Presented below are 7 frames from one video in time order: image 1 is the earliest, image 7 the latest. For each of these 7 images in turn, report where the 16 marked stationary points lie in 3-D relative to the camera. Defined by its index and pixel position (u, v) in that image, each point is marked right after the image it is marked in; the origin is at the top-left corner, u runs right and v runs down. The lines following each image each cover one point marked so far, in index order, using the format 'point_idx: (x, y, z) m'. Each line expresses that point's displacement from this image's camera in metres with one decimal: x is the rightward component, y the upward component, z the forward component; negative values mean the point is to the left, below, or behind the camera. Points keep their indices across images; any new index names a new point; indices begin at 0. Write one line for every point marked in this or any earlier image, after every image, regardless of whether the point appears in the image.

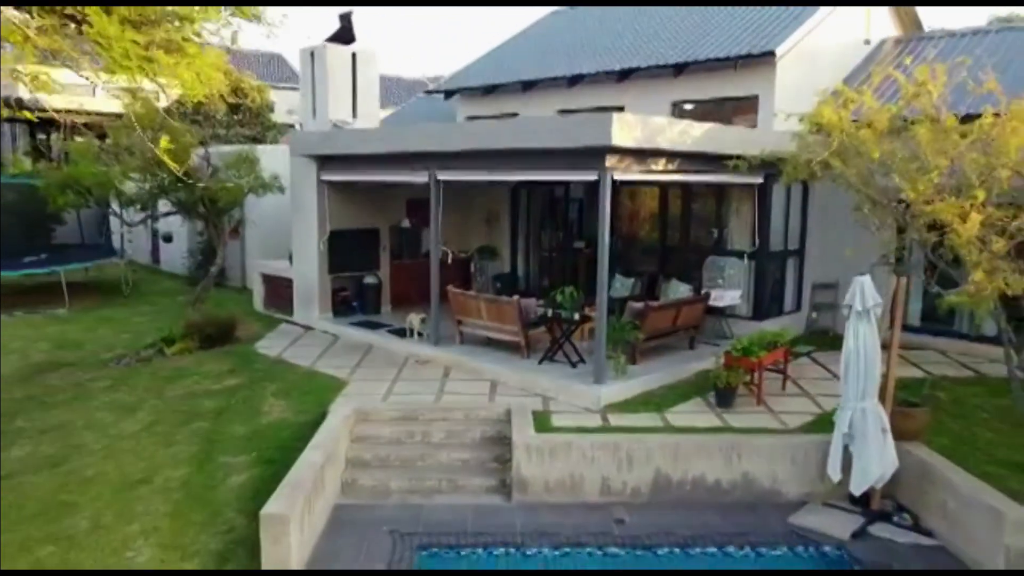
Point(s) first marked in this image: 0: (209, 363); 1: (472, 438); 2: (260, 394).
0: (-5.0, -1.2, +13.2) m
1: (-0.5, -1.8, +9.8) m
2: (-3.7, -1.5, +11.6) m
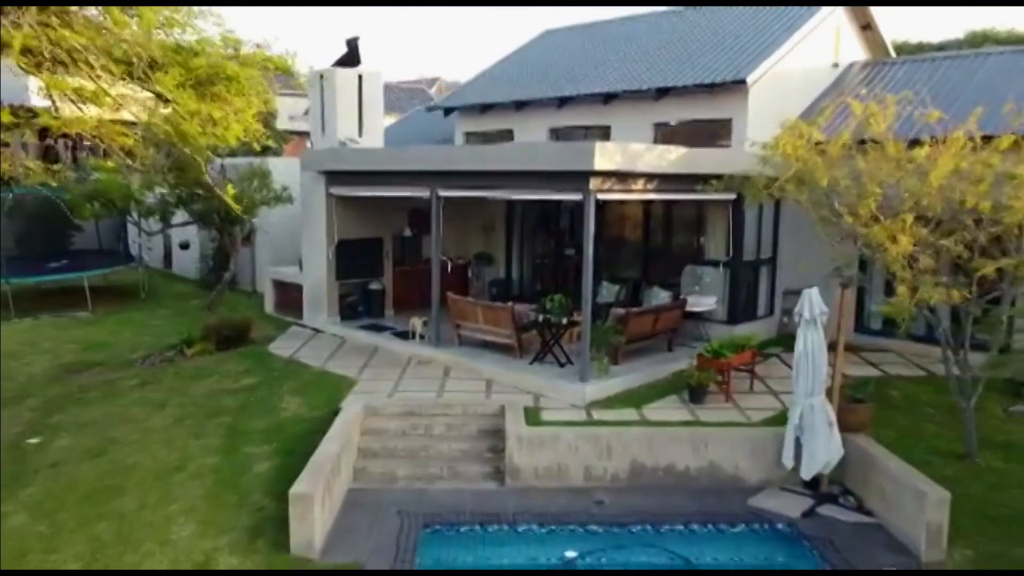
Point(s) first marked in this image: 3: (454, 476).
0: (-5.1, -1.3, +14.3) m
1: (-0.6, -1.9, +11.0) m
2: (-3.7, -1.6, +12.7) m
3: (-0.8, -2.4, +10.3) m
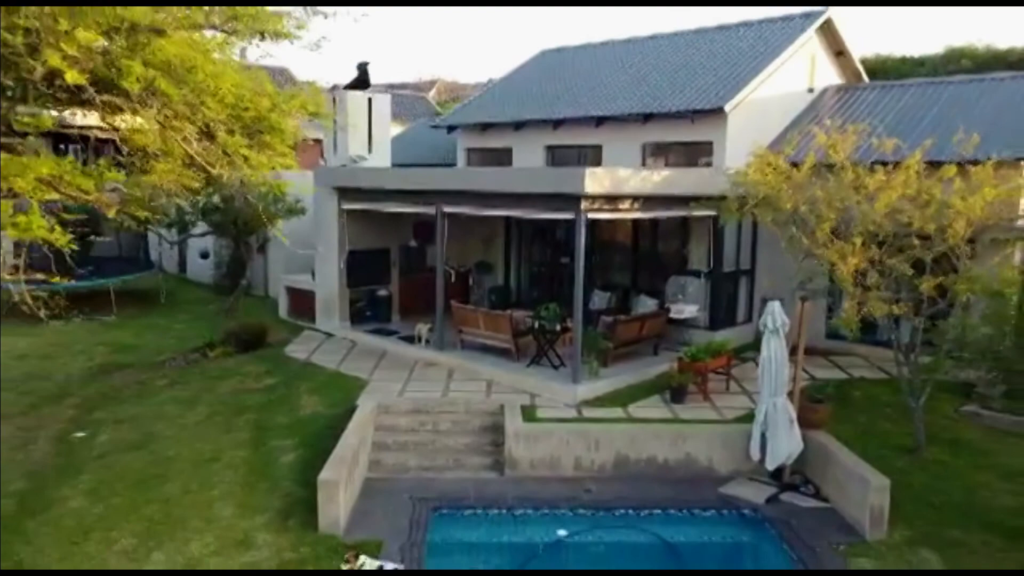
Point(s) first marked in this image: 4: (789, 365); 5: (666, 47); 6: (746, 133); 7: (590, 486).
0: (-5.1, -1.5, +15.5) m
1: (-0.6, -2.1, +12.2) m
2: (-3.8, -1.8, +14.0) m
3: (-0.8, -2.6, +11.5) m
4: (+3.7, -1.0, +10.6) m
5: (+3.7, +5.7, +18.9) m
6: (+4.6, +3.0, +15.6) m
7: (+1.1, -2.7, +11.1) m
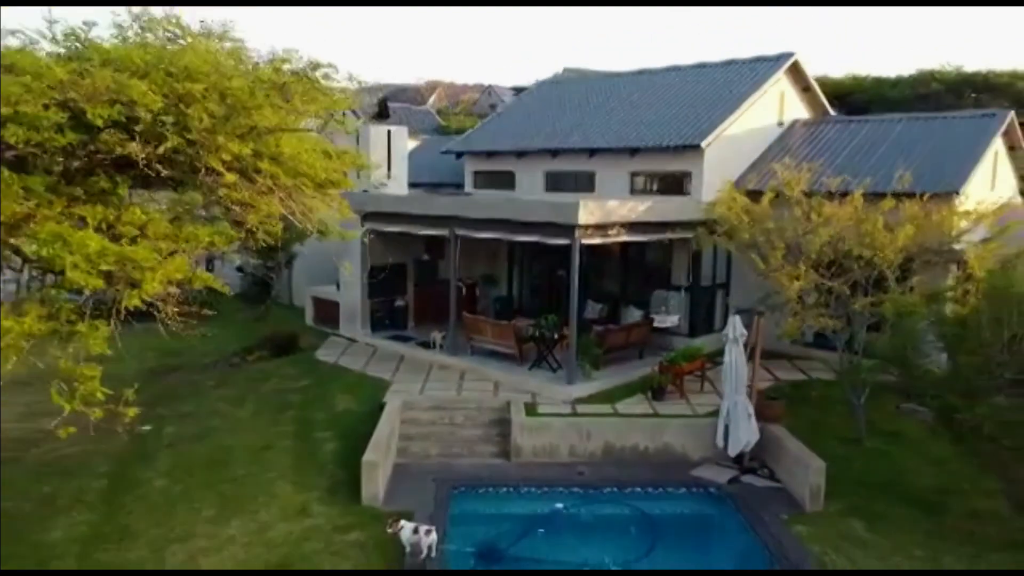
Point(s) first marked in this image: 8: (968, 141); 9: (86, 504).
0: (-5.1, -1.7, +17.7) m
1: (-0.5, -2.4, +14.4) m
2: (-3.7, -2.1, +16.1) m
3: (-0.7, -2.8, +13.7) m
4: (+3.8, -1.3, +12.8) m
5: (+3.7, +5.4, +21.1) m
6: (+4.6, +2.7, +17.7) m
7: (+1.2, -3.0, +13.2) m
8: (+9.4, +3.0, +16.4) m
9: (-6.2, -3.1, +11.6) m
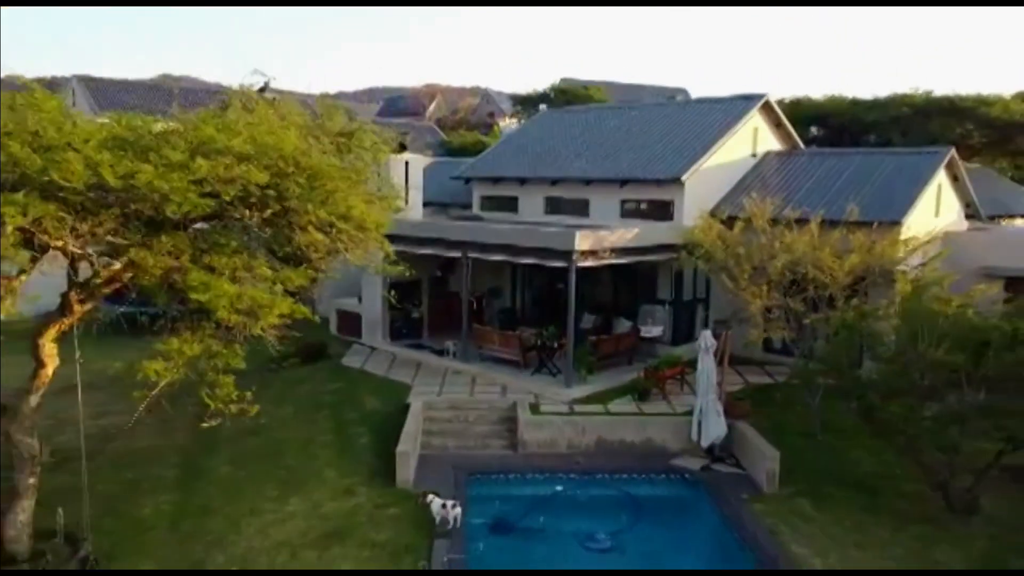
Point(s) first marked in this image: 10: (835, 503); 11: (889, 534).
0: (-4.9, -2.1, +20.1) m
1: (-0.4, -2.7, +16.8) m
2: (-3.6, -2.4, +18.5) m
3: (-0.6, -3.2, +16.1) m
4: (+3.9, -1.6, +15.2) m
5: (+3.8, +5.0, +23.6) m
6: (+4.8, +2.4, +20.2) m
7: (+1.3, -3.4, +15.6) m
8: (+9.5, +2.7, +18.8) m
9: (-6.0, -3.4, +14.0) m
10: (+5.5, -3.7, +13.7) m
11: (+6.0, -3.9, +12.7) m
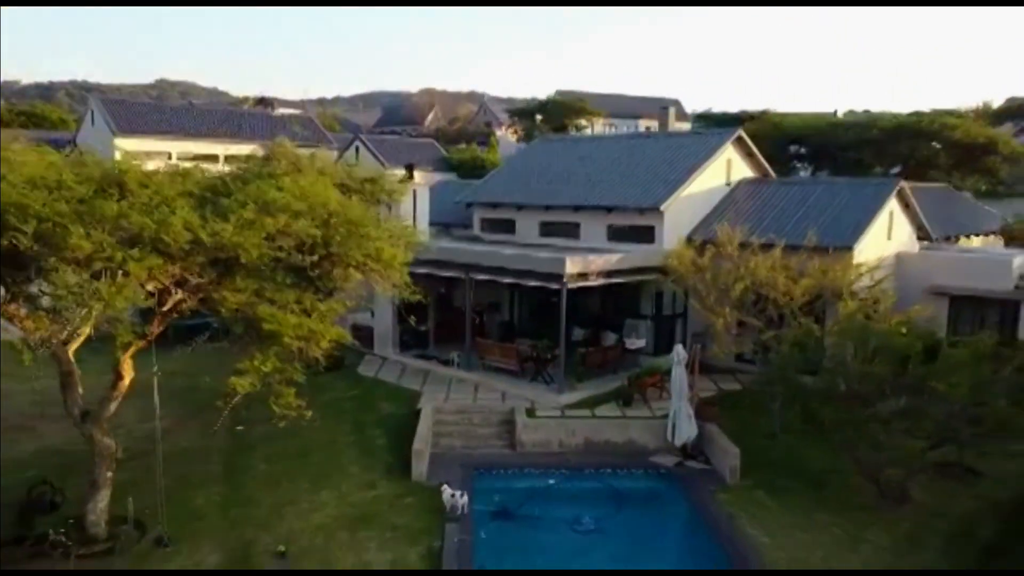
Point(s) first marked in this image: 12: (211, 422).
0: (-5.0, -2.6, +22.4) m
1: (-0.4, -3.2, +19.1) m
2: (-3.6, -2.9, +20.8) m
3: (-0.6, -3.6, +18.4) m
4: (+3.9, -2.1, +17.6) m
5: (+3.8, +4.6, +25.9) m
6: (+4.7, +1.9, +22.6) m
7: (+1.3, -3.8, +18.0) m
8: (+9.5, +2.2, +21.2) m
9: (-6.1, -3.9, +16.3) m
10: (+5.5, -4.1, +16.0) m
11: (+6.0, -4.3, +15.0) m
12: (-7.1, -3.2, +18.8) m
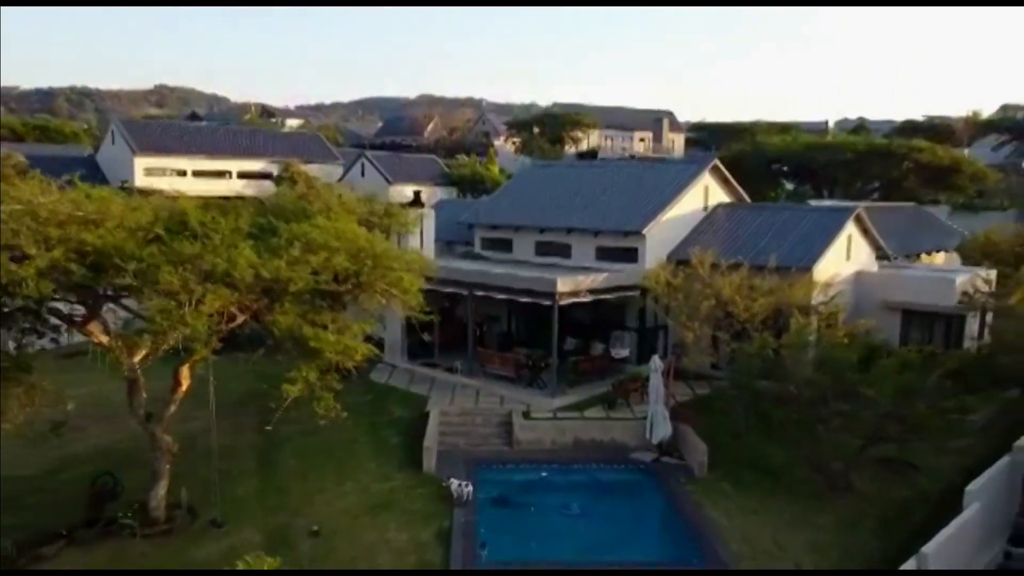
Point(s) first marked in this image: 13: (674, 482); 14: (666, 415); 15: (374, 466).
0: (-5.1, -3.1, +24.9) m
1: (-0.5, -3.6, +21.6) m
2: (-3.7, -3.3, +23.3) m
3: (-0.7, -4.1, +20.9) m
4: (+3.8, -2.5, +20.1) m
5: (+3.7, +4.1, +28.5) m
6: (+4.6, +1.4, +25.1) m
7: (+1.2, -4.2, +20.5) m
8: (+9.4, +1.7, +23.8) m
9: (-6.1, -4.3, +18.8) m
10: (+5.4, -4.5, +18.5) m
11: (+5.9, -4.8, +17.6) m
12: (-7.1, -3.6, +21.3) m
13: (+3.8, -4.6, +18.8) m
14: (+3.9, -3.2, +20.1) m
15: (-3.3, -4.3, +19.3) m
